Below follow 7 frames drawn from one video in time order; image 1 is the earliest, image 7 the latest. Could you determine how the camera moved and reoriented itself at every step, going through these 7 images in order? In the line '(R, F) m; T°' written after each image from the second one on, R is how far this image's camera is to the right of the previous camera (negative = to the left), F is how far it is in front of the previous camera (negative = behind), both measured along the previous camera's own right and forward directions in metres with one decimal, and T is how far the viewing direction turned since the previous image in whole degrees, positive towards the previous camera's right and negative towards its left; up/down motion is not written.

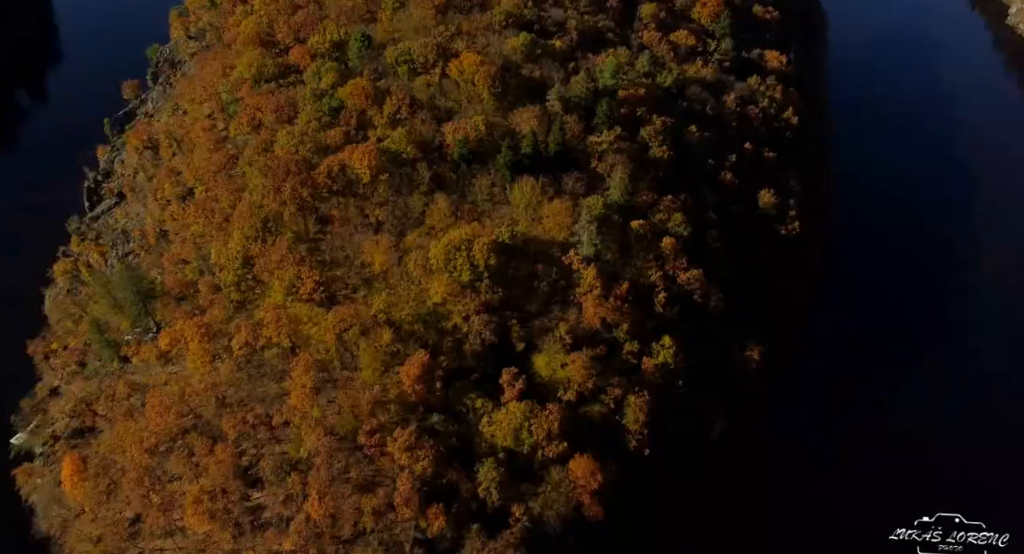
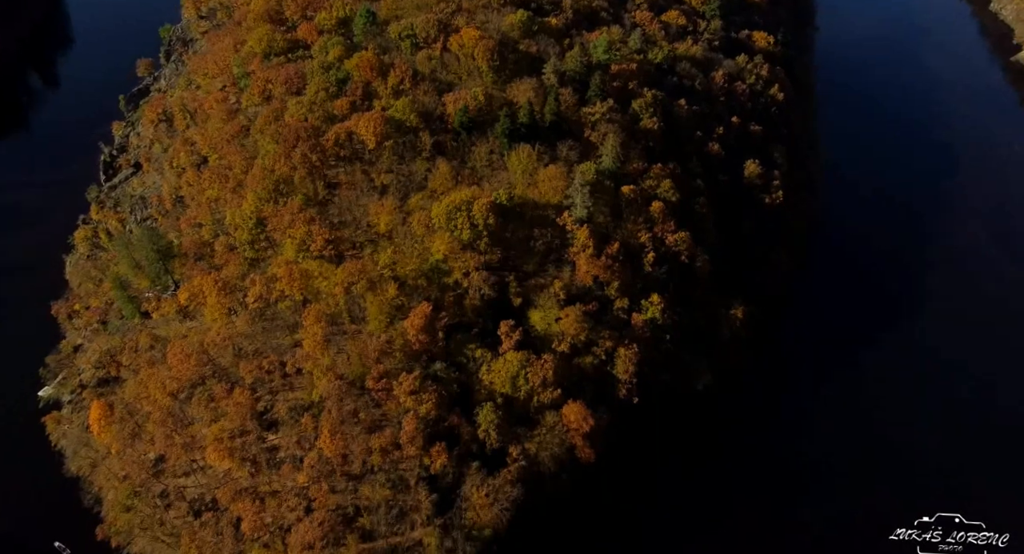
(+0.2, -5.1) m; 0°
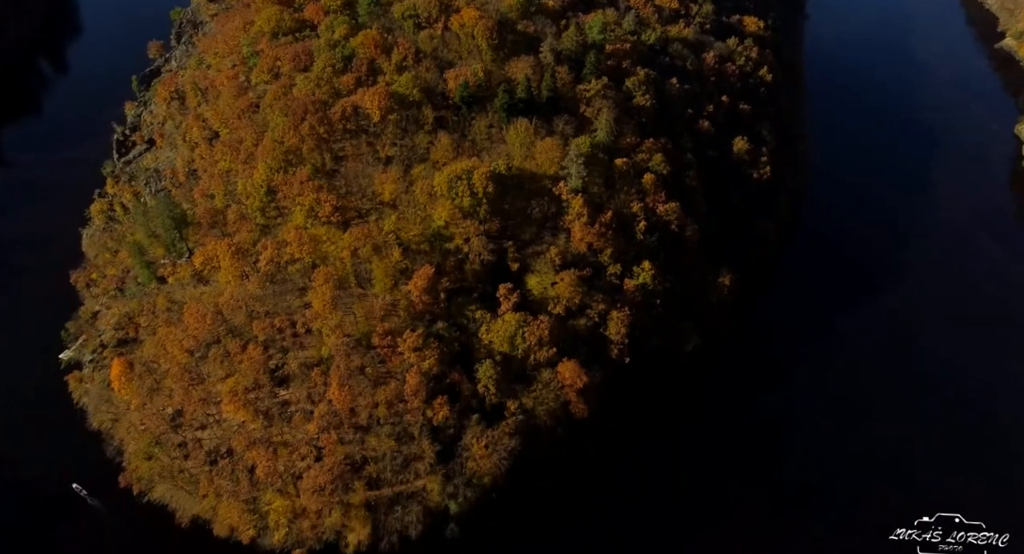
(+0.2, -4.4) m; 0°
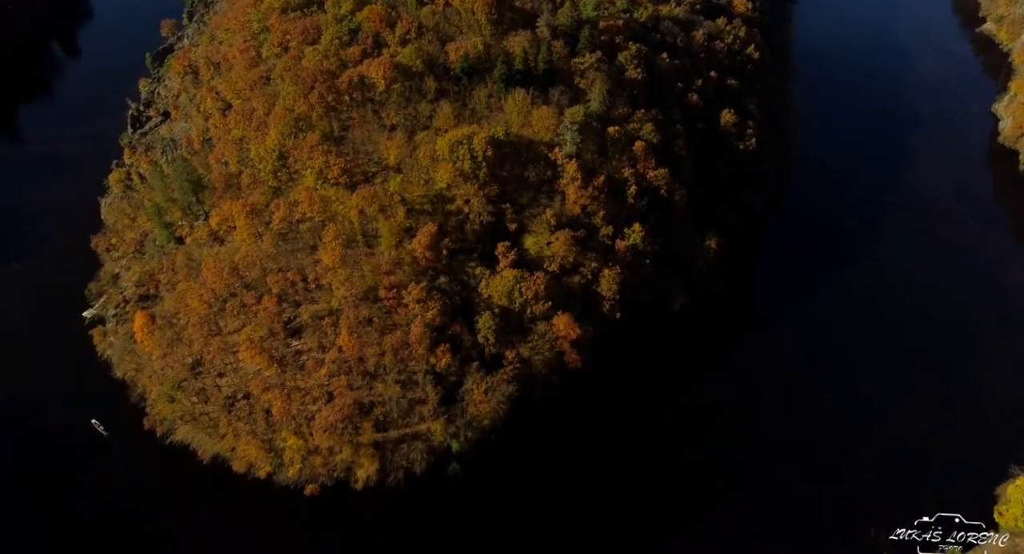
(+0.2, -5.4) m; 0°
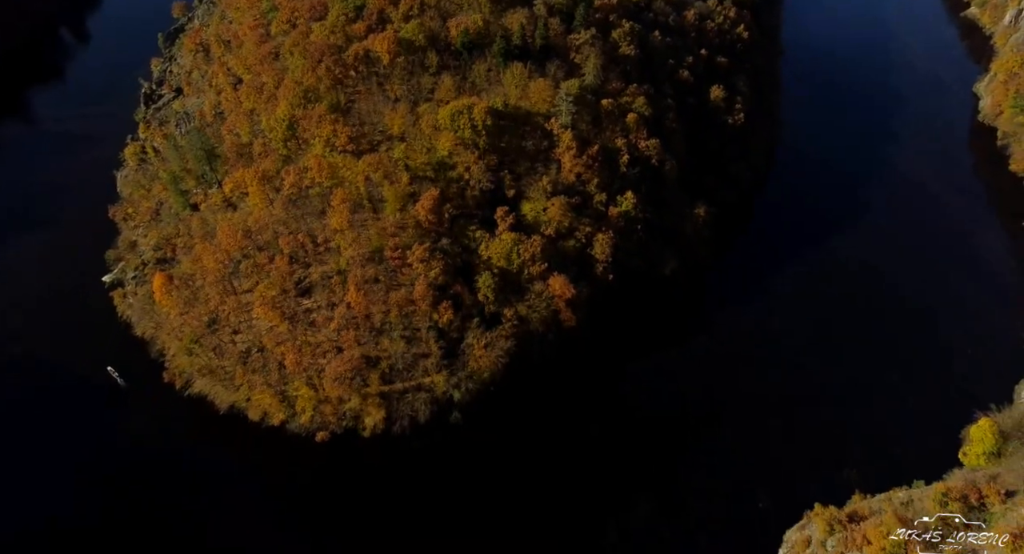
(+0.2, -5.0) m; 0°
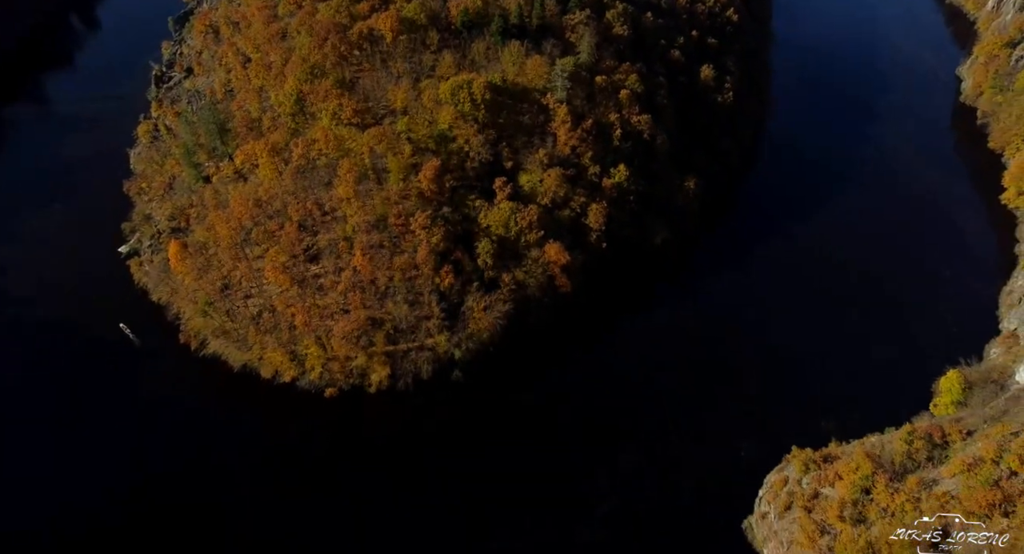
(+0.3, -4.8) m; 0°
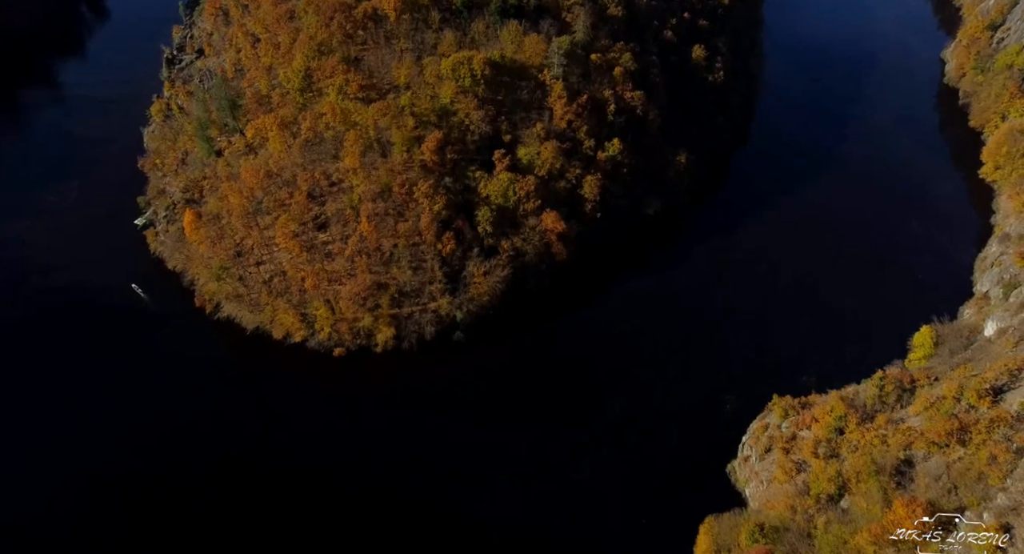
(+0.2, -4.8) m; 0°
